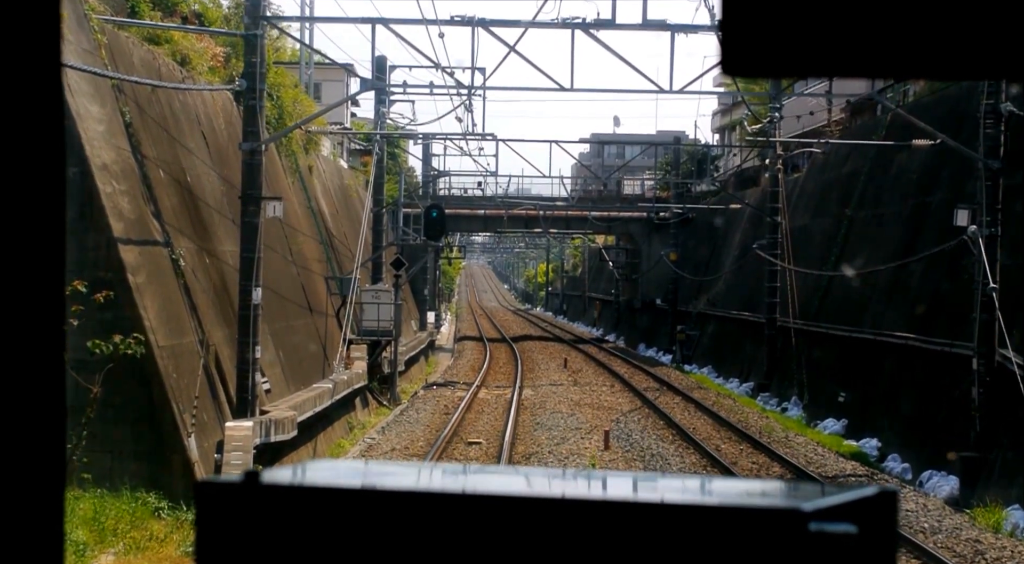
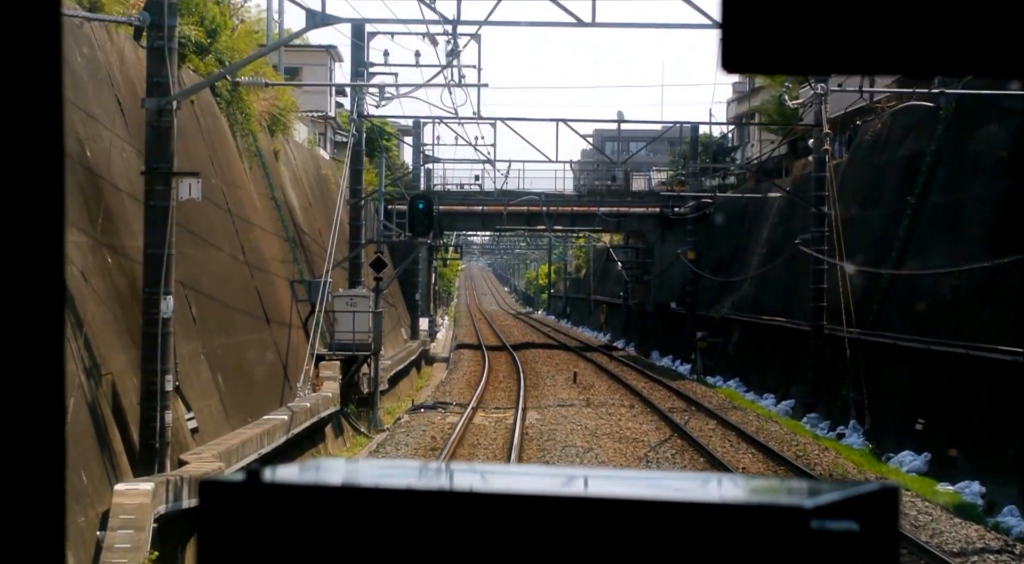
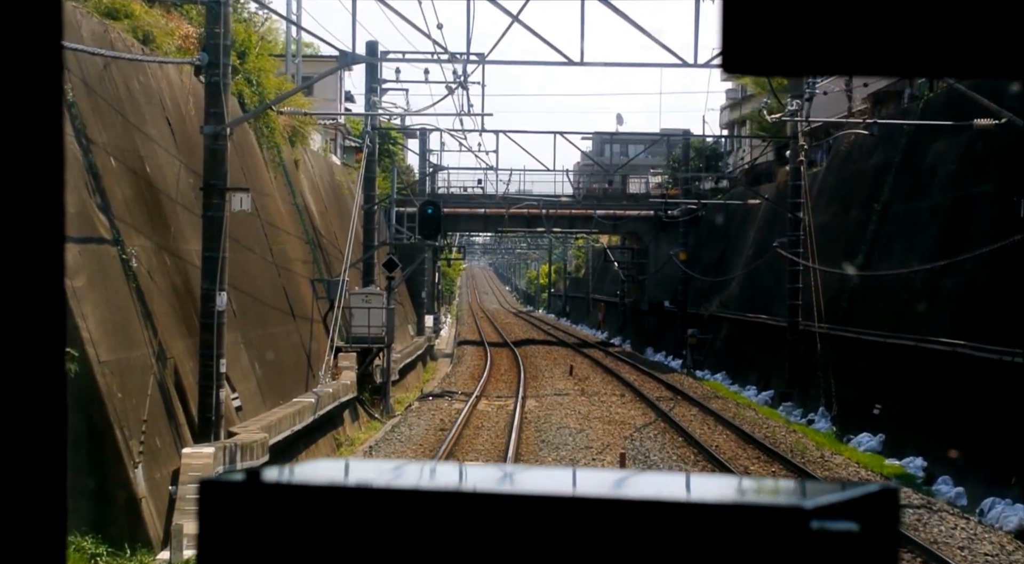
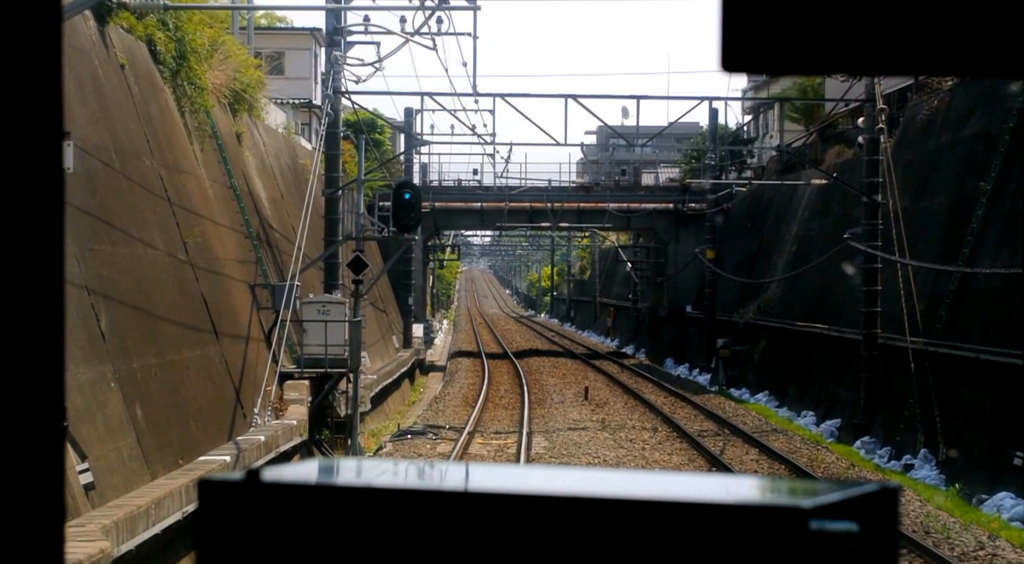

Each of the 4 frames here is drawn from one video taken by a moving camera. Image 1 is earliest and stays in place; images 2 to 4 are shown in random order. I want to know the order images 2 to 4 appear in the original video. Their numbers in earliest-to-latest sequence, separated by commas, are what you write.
3, 2, 4
